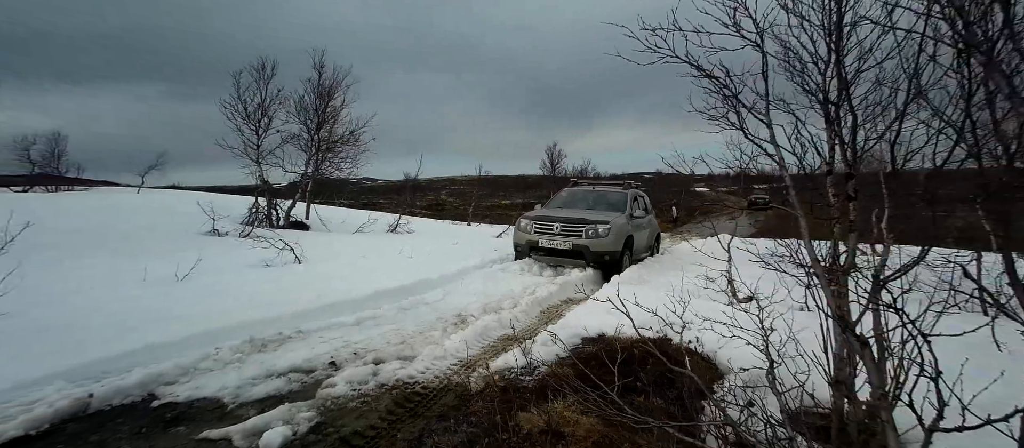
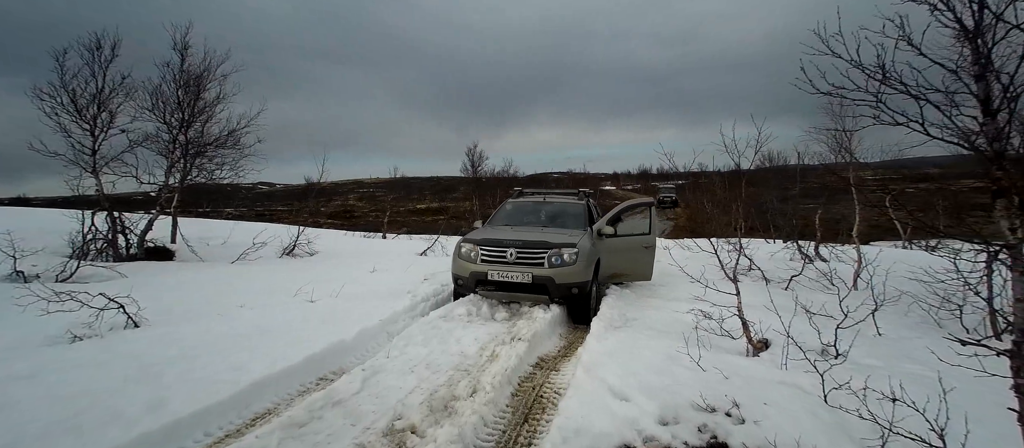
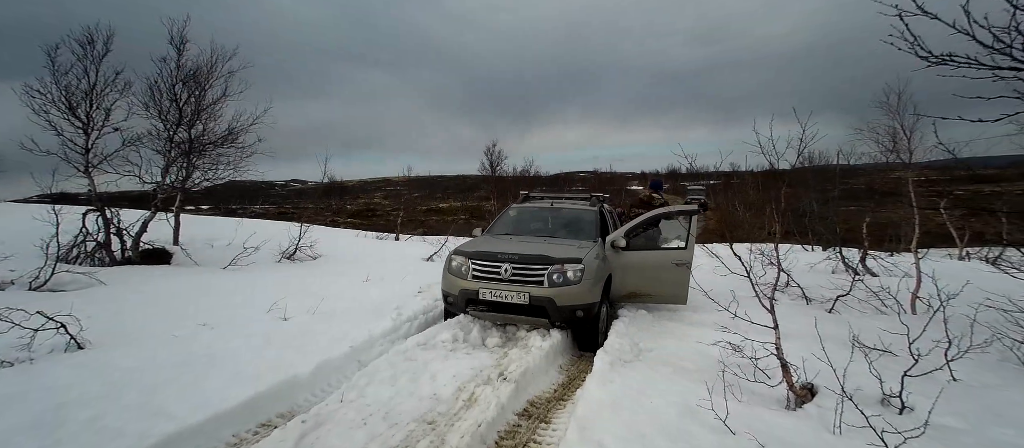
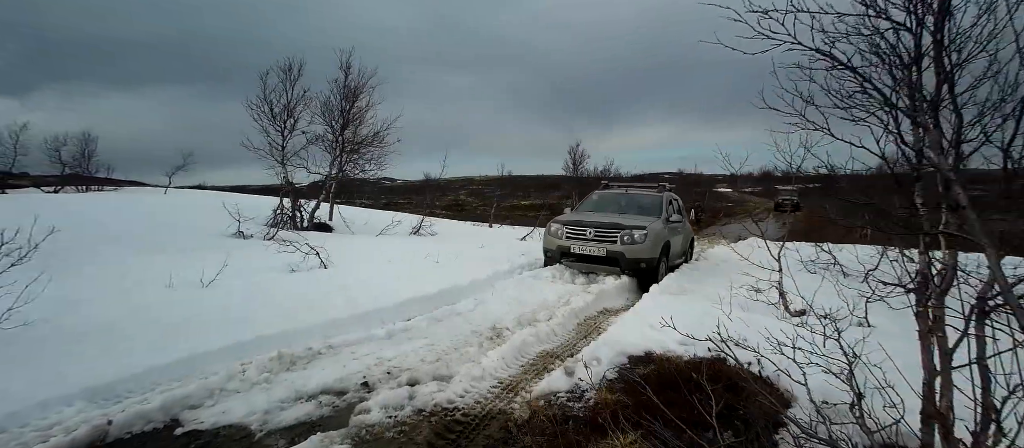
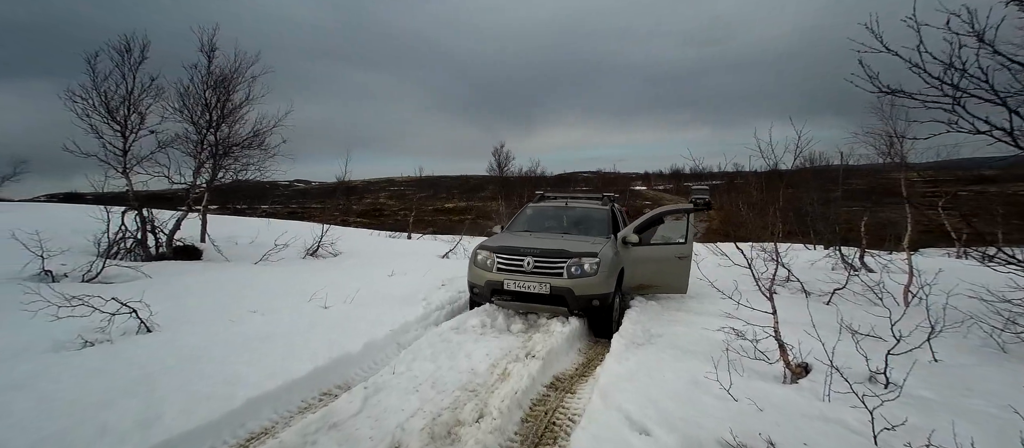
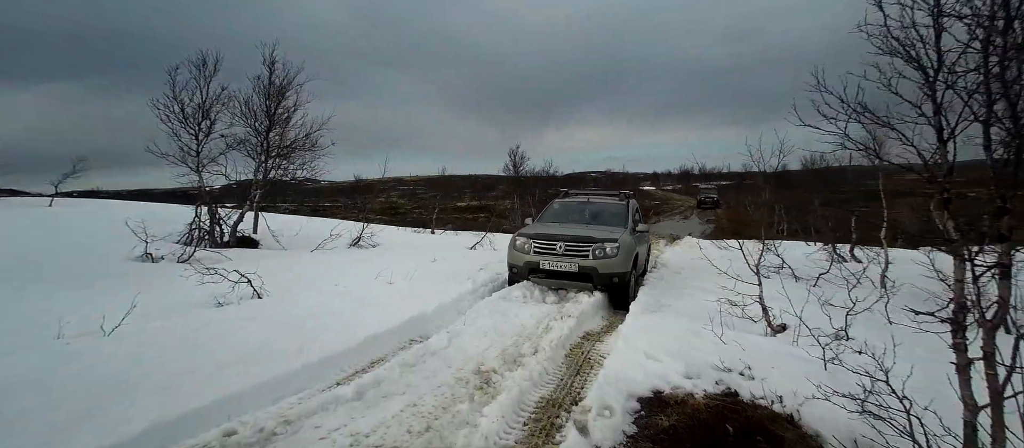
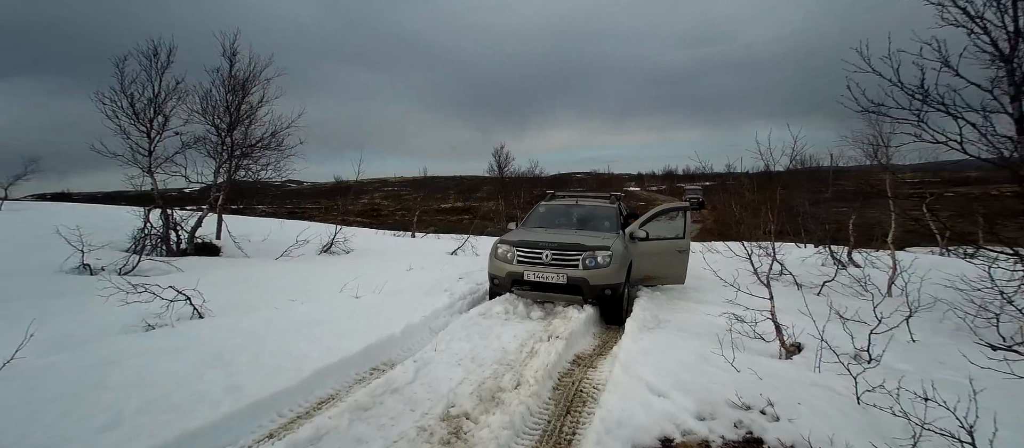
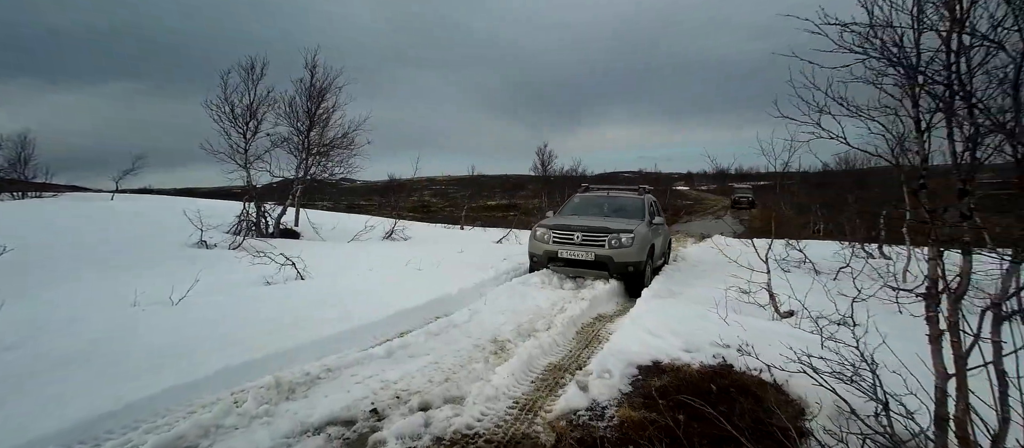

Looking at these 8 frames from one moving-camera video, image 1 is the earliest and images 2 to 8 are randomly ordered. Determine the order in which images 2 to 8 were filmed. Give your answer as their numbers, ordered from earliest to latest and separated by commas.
4, 8, 6, 7, 2, 5, 3
